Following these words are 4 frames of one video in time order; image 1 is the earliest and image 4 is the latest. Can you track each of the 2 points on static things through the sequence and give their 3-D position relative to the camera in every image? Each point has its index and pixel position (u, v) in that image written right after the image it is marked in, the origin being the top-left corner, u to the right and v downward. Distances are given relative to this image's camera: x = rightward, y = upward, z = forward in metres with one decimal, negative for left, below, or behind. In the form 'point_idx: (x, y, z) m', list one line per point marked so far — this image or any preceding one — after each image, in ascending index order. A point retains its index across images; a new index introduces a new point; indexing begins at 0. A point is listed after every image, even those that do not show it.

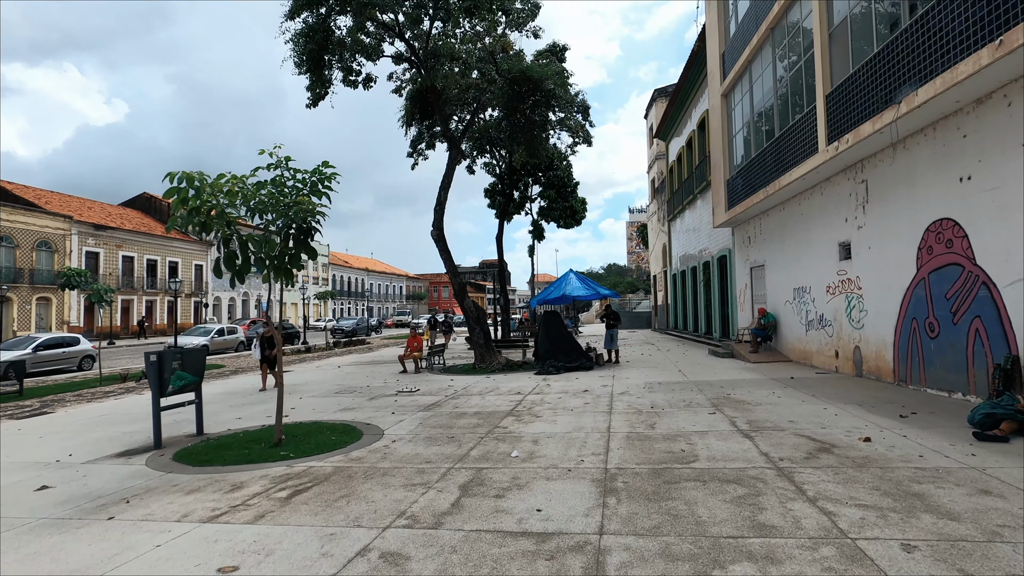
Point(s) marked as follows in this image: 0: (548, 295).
0: (+0.9, -0.2, +14.6) m
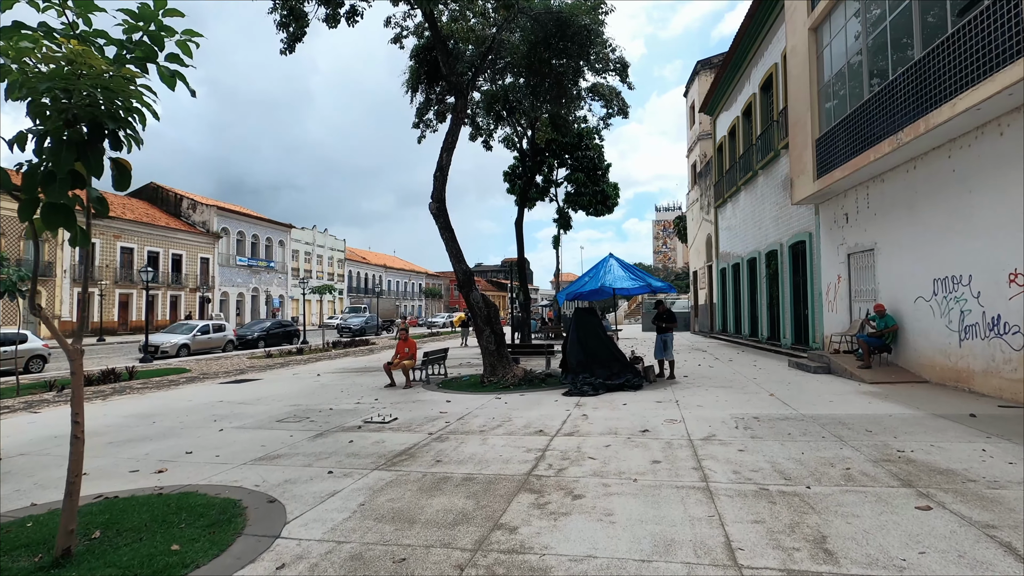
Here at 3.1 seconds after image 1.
0: (+1.4, 0.0, +11.0) m
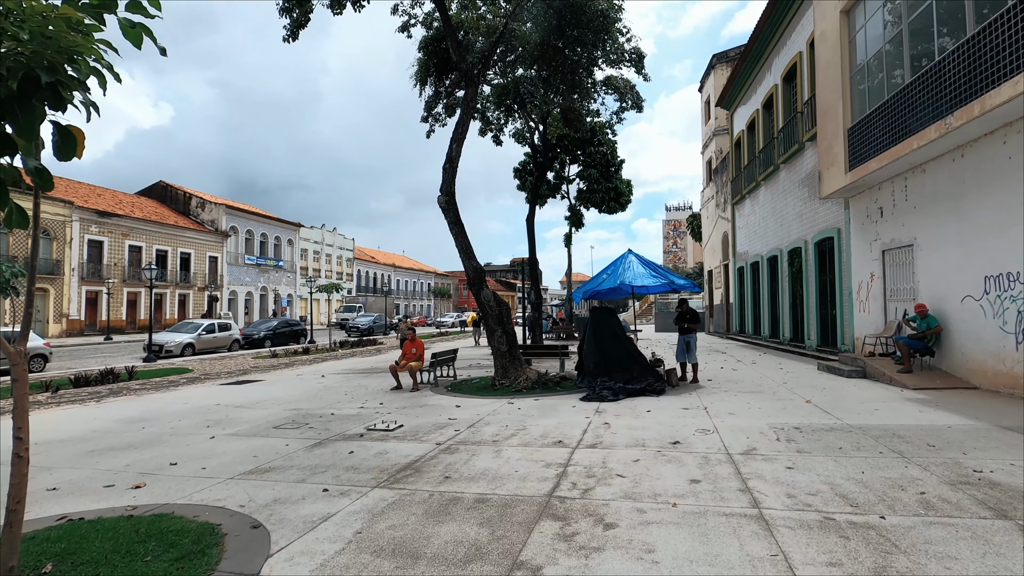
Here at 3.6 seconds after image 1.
0: (+1.6, 0.0, +10.4) m
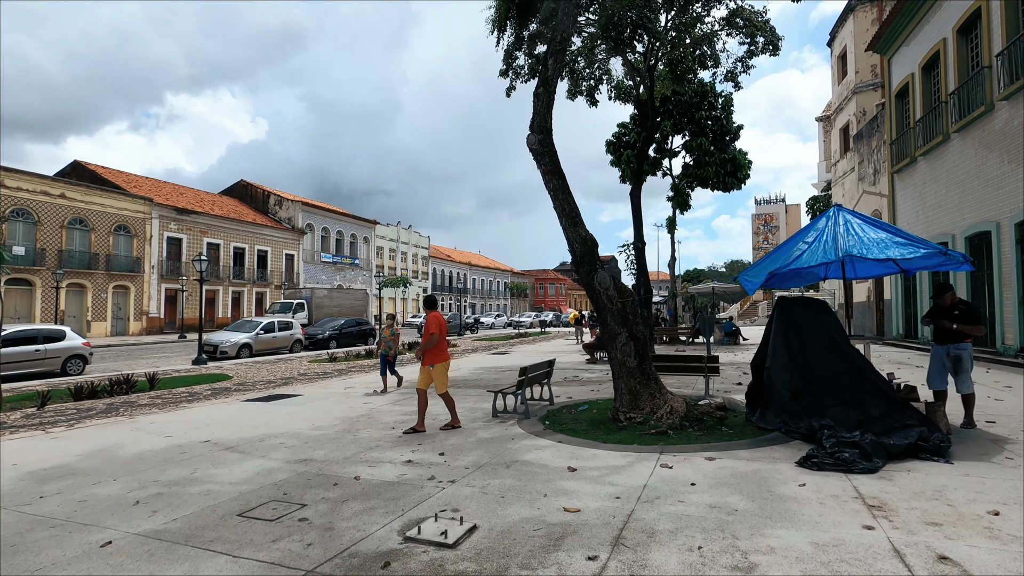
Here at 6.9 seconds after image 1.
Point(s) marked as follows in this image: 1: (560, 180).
0: (+3.3, +0.3, +6.3) m
1: (+0.7, +1.5, +7.5) m
